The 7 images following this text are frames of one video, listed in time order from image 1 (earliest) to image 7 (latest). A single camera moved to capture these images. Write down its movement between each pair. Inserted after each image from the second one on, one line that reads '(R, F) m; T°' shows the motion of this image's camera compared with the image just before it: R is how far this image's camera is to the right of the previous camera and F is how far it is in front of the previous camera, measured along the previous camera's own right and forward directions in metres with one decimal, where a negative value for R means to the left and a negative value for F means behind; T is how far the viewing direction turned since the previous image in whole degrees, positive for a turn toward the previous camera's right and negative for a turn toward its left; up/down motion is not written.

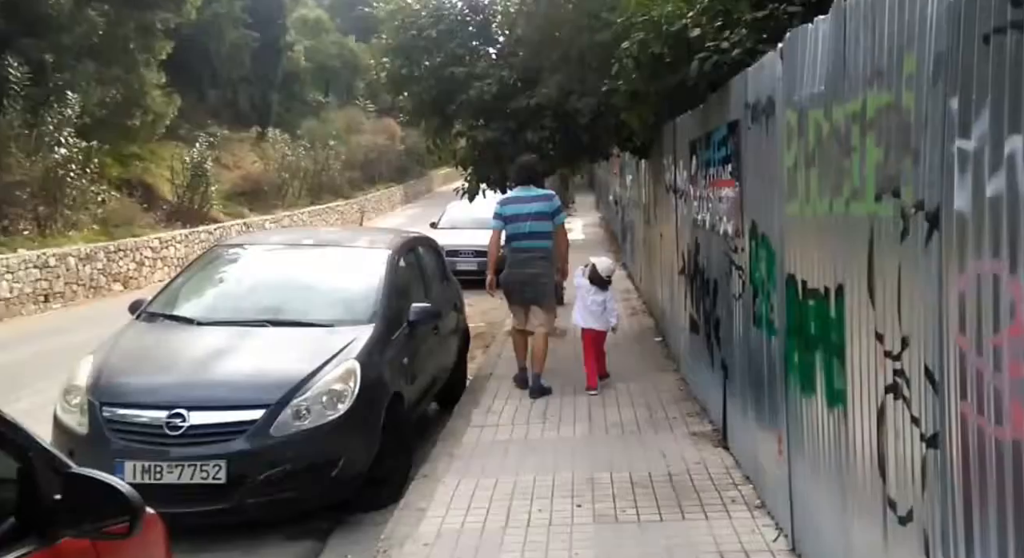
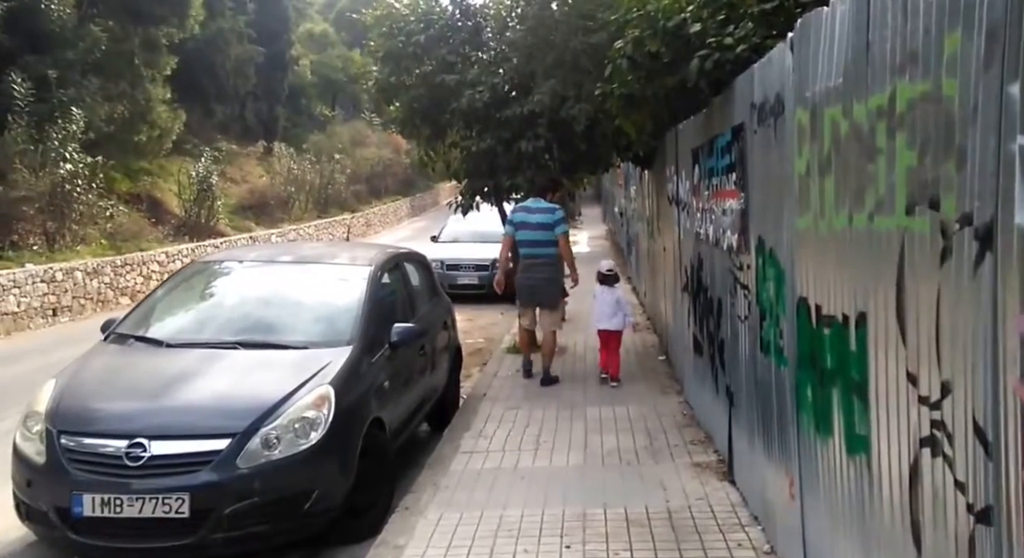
(+0.1, +0.4) m; 0°
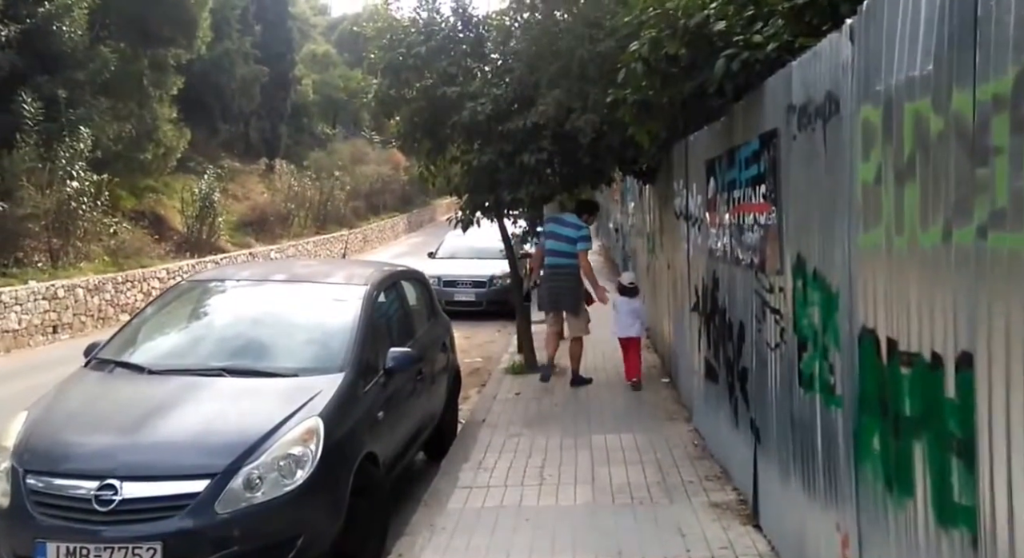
(0.0, +0.5) m; 0°
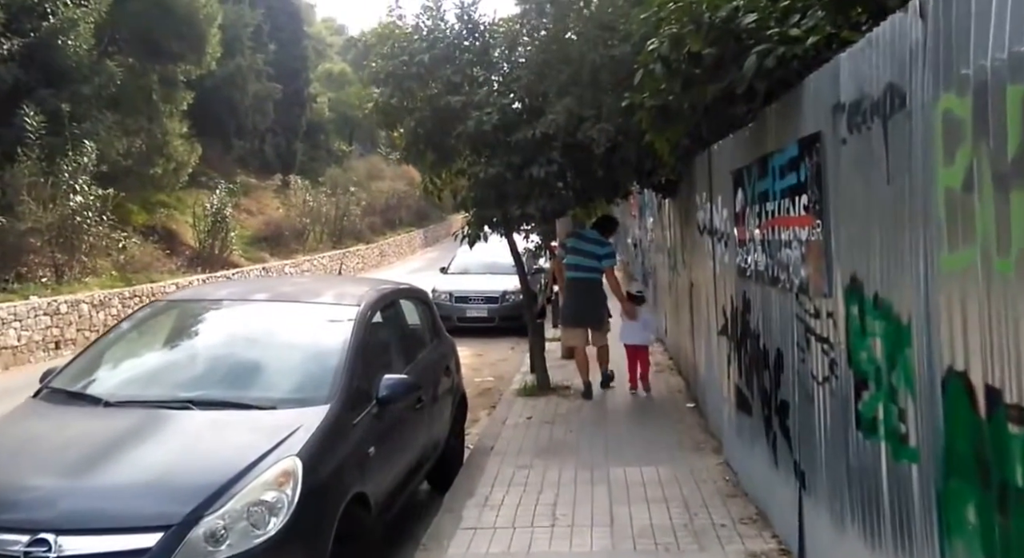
(0.0, +0.5) m; -1°
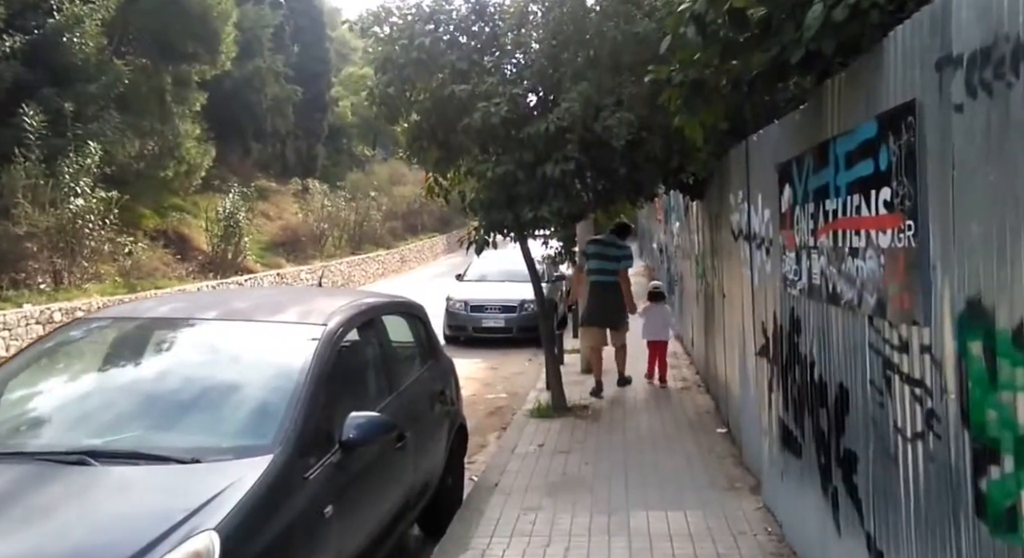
(+0.1, +1.0) m; -1°
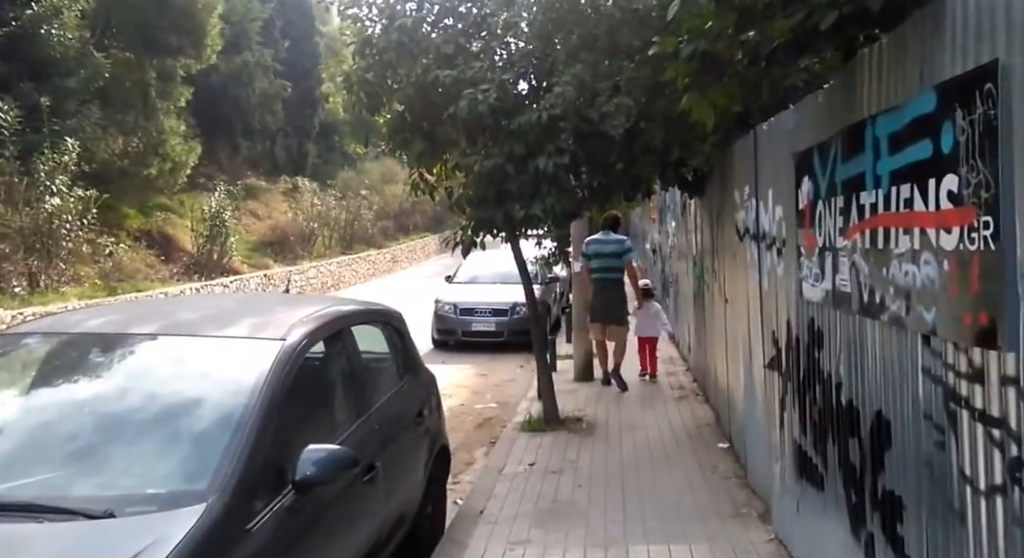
(+0.1, +0.7) m; 0°
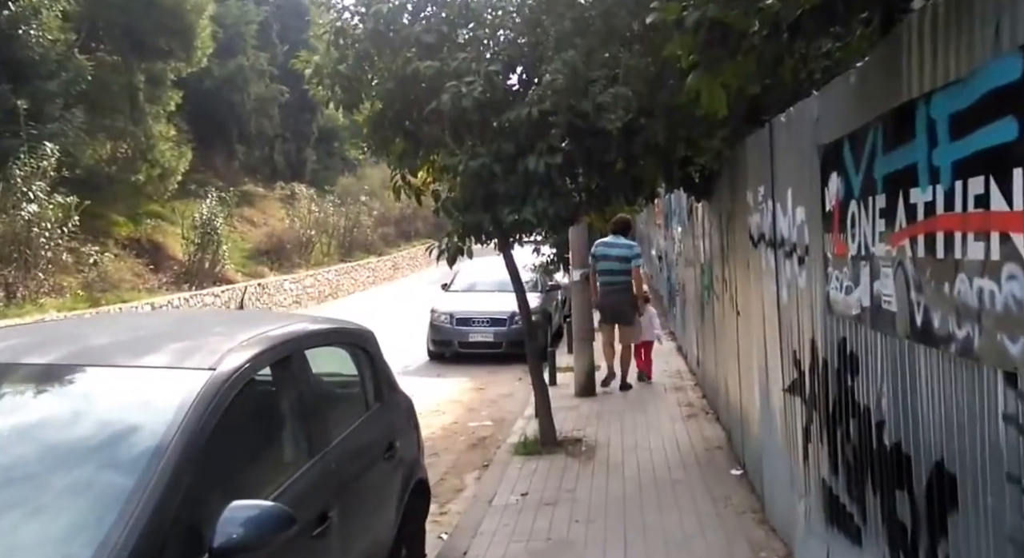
(+0.1, +0.7) m; 0°
